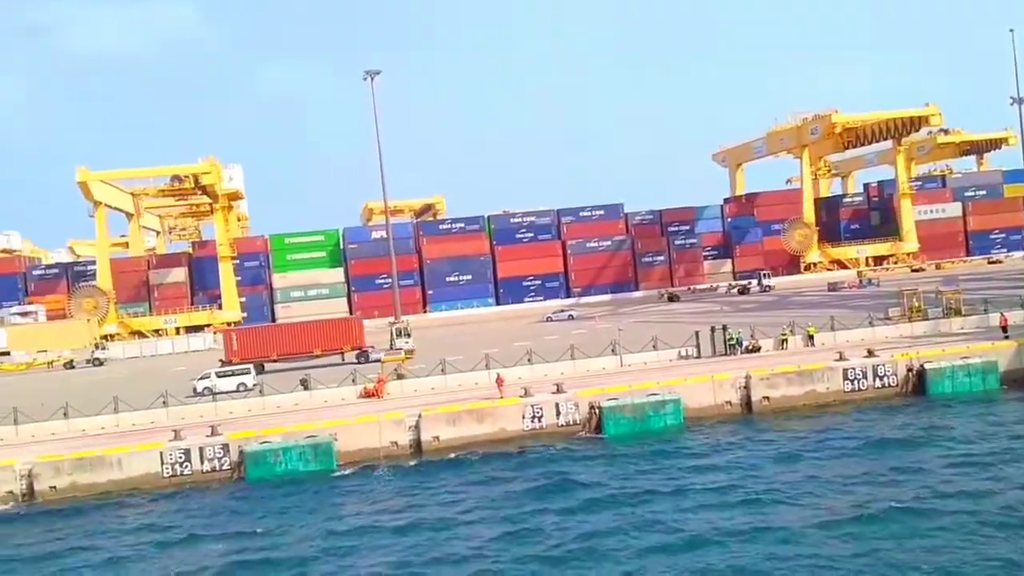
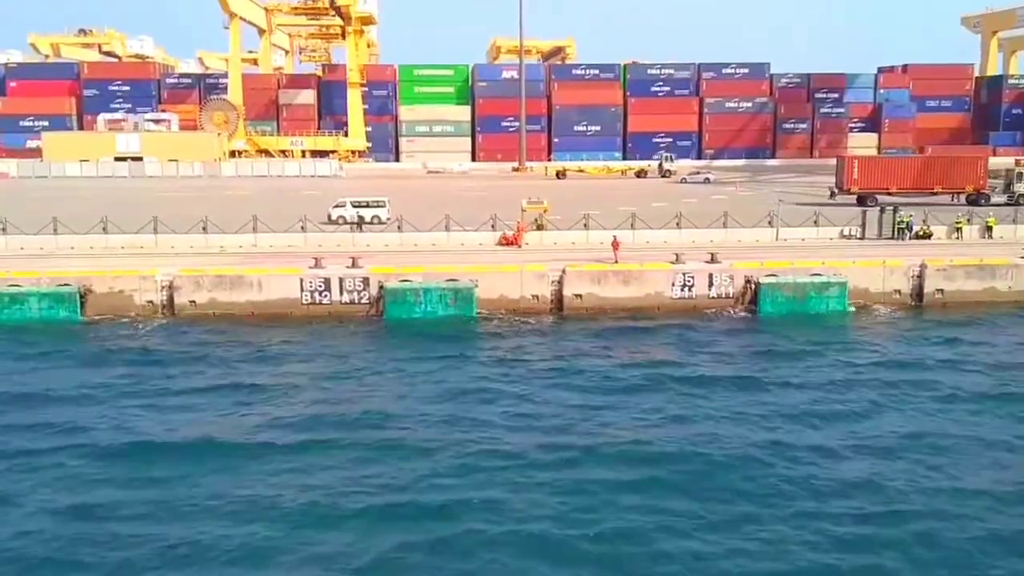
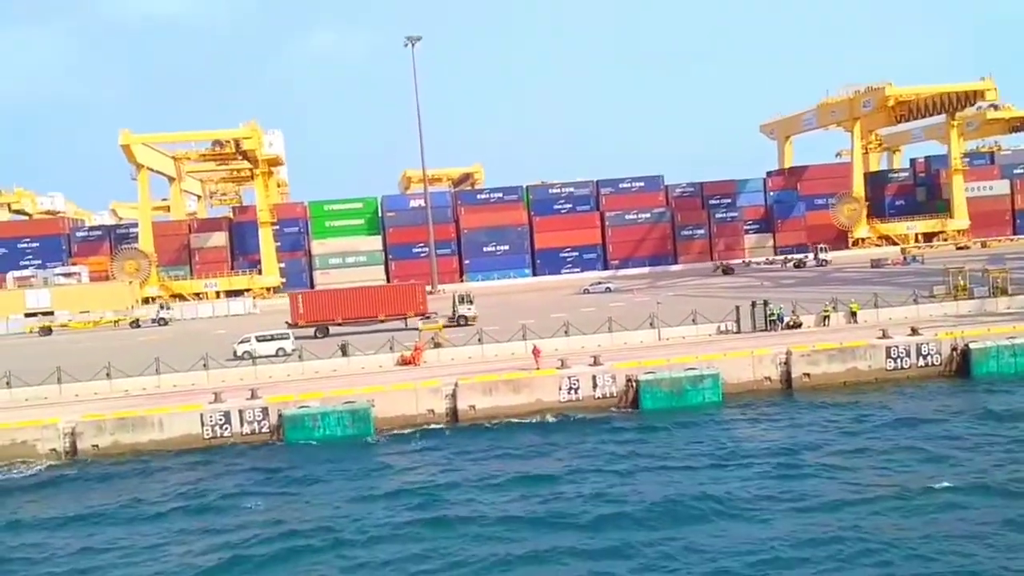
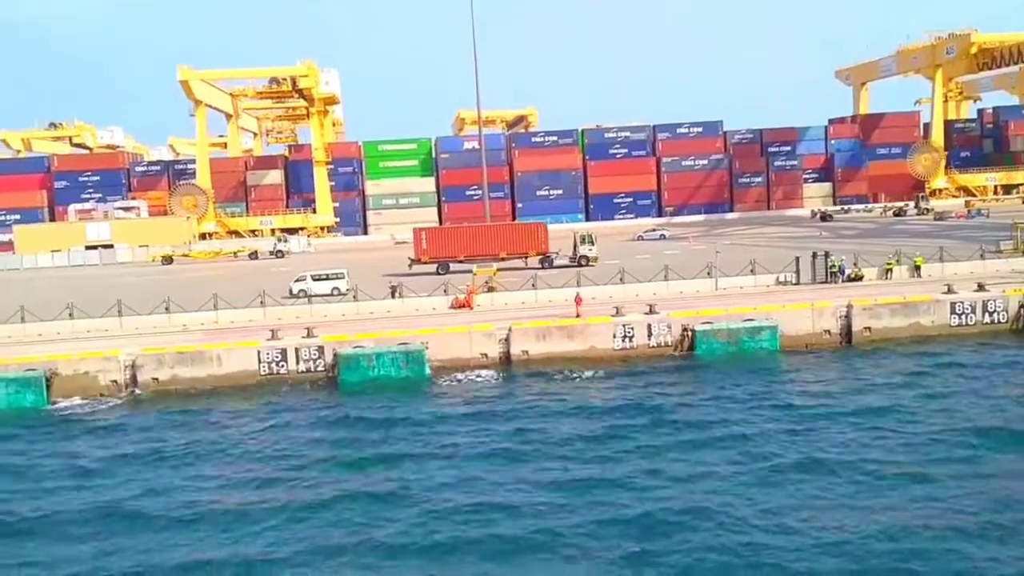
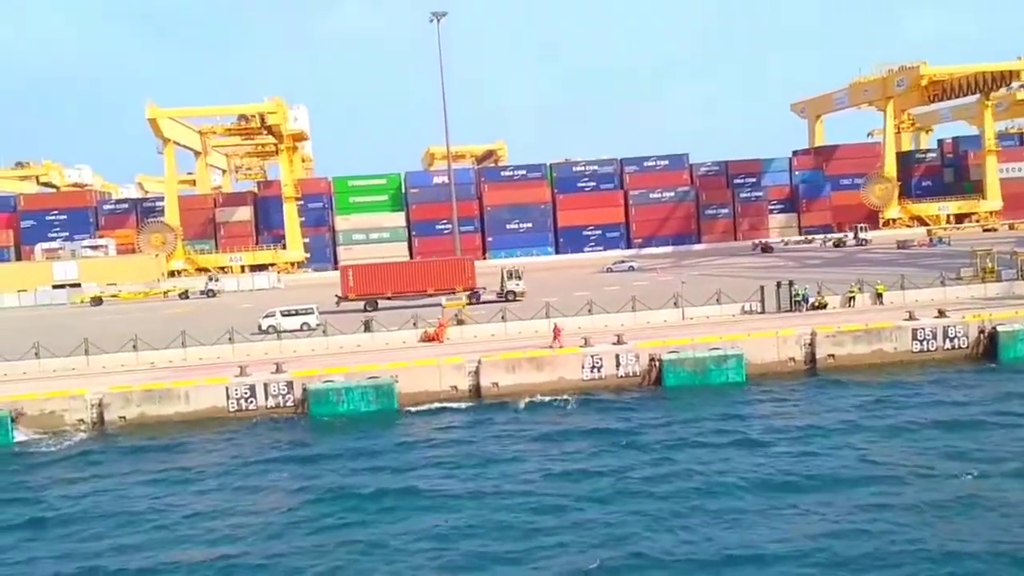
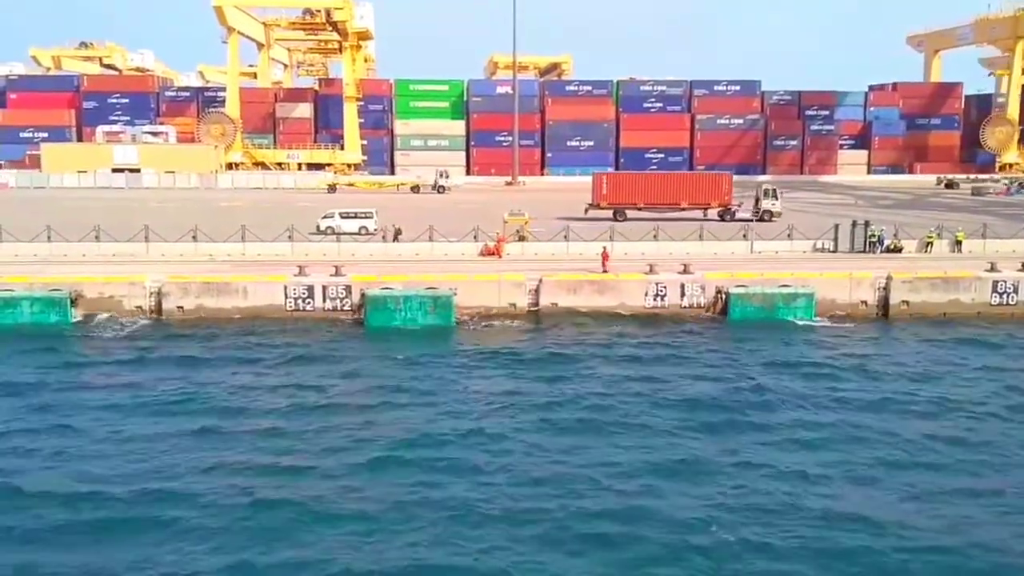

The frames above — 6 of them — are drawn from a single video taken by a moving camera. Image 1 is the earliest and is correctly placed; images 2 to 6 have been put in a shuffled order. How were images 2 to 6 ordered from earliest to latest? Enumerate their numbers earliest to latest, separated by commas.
3, 5, 4, 6, 2
